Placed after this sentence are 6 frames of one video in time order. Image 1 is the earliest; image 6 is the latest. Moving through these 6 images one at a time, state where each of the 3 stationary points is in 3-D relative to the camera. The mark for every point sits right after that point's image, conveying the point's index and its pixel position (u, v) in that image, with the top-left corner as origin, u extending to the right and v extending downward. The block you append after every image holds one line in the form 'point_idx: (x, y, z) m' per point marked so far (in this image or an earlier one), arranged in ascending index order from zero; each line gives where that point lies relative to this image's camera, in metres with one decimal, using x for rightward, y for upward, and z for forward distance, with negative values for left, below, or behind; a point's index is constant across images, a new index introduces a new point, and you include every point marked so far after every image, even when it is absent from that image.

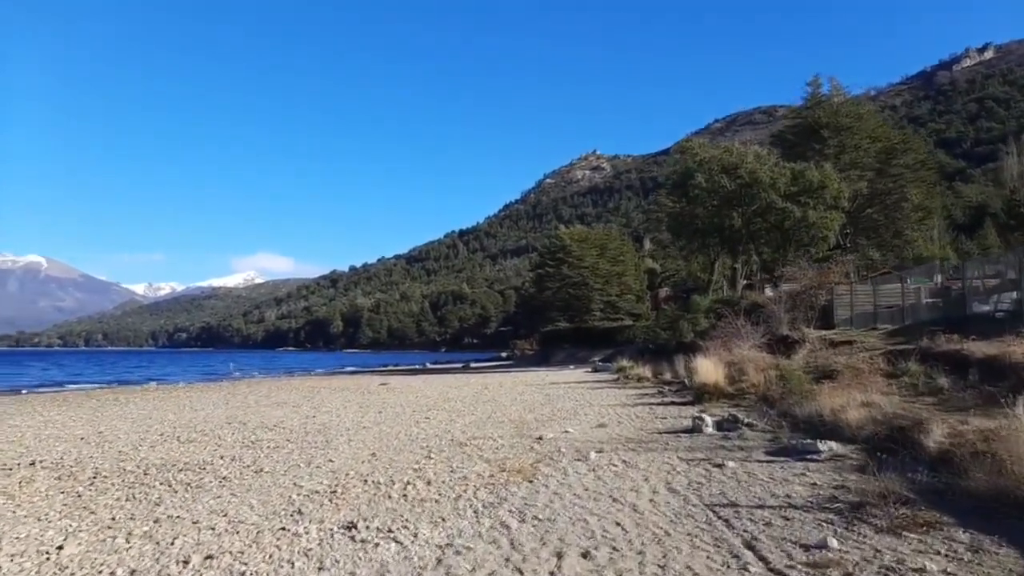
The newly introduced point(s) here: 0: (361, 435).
0: (-3.0, -3.0, +16.9) m
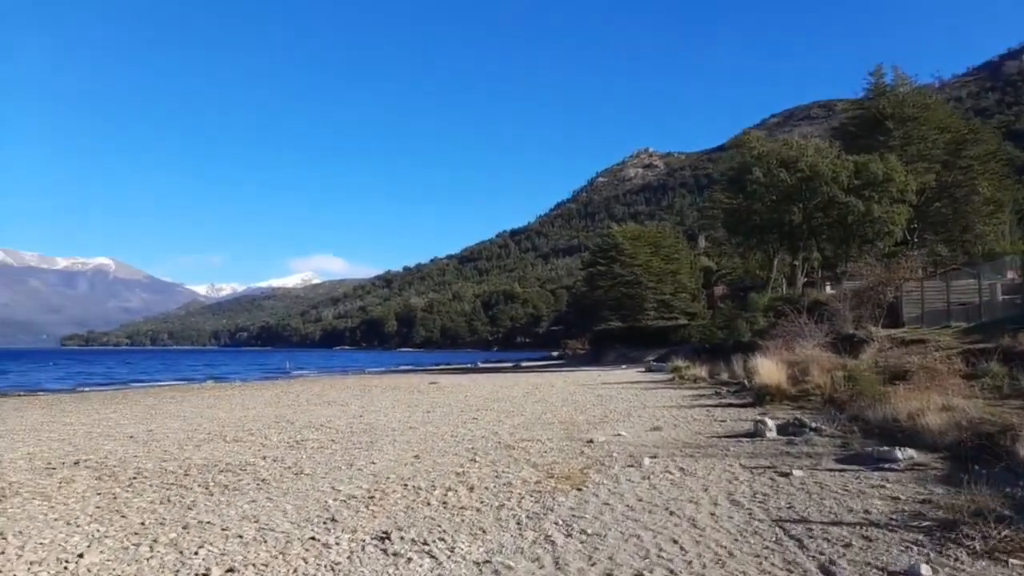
0: (-2.0, -2.9, +16.4) m
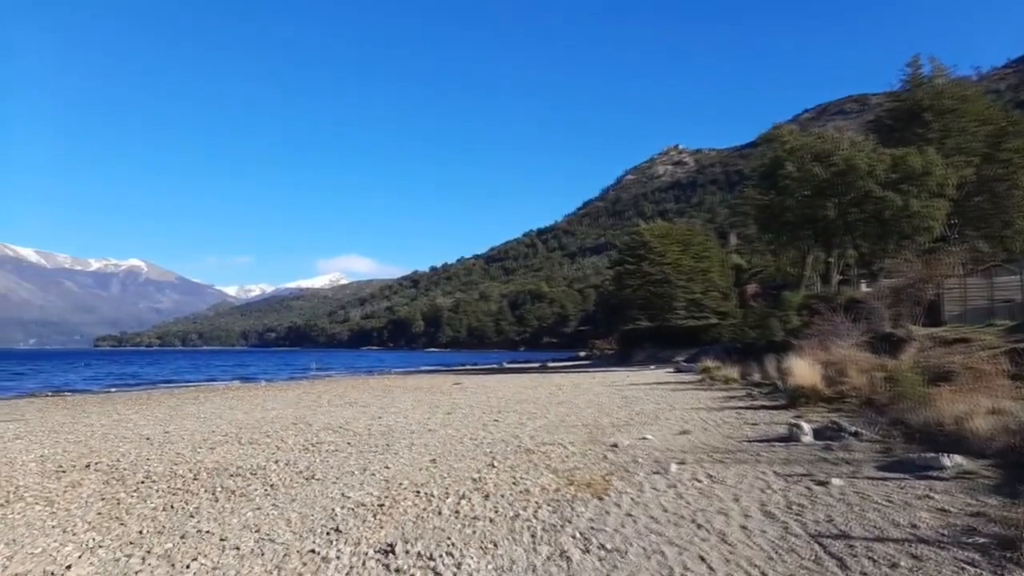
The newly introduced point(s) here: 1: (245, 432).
0: (-1.6, -2.9, +16.0) m
1: (-6.1, -3.3, +19.2) m
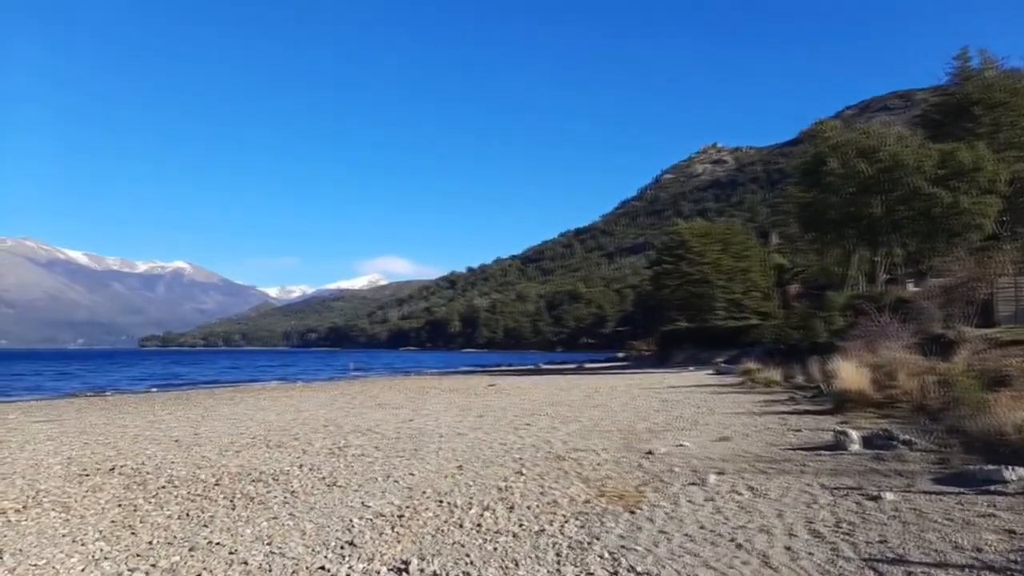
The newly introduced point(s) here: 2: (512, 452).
0: (-1.0, -2.9, +15.5) m
1: (-5.4, -3.3, +18.9) m
2: (0.0, -2.7, +13.9) m
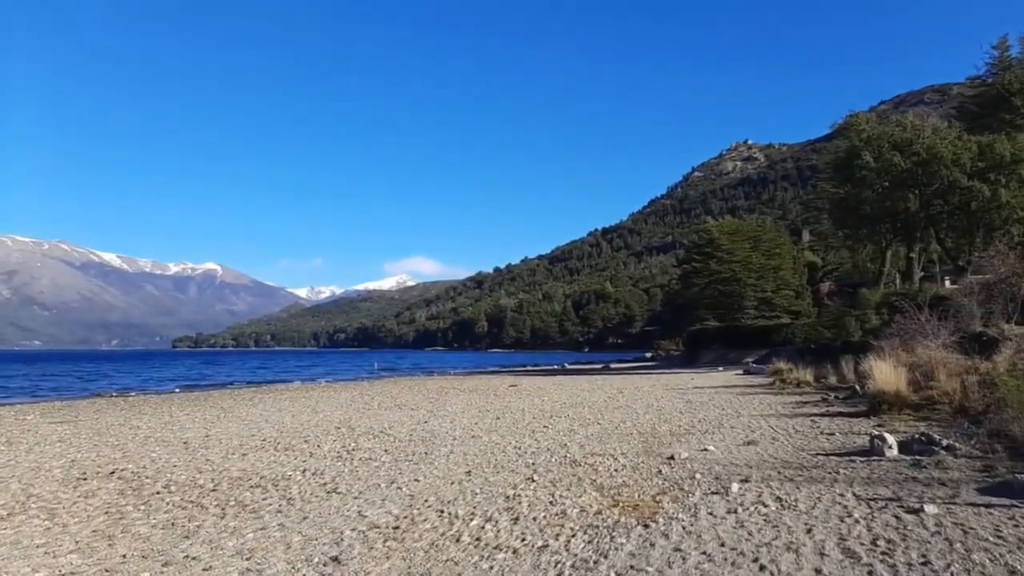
0: (-0.8, -2.8, +14.9) m
1: (-5.0, -3.2, +18.4) m
2: (+0.2, -2.6, +13.2) m
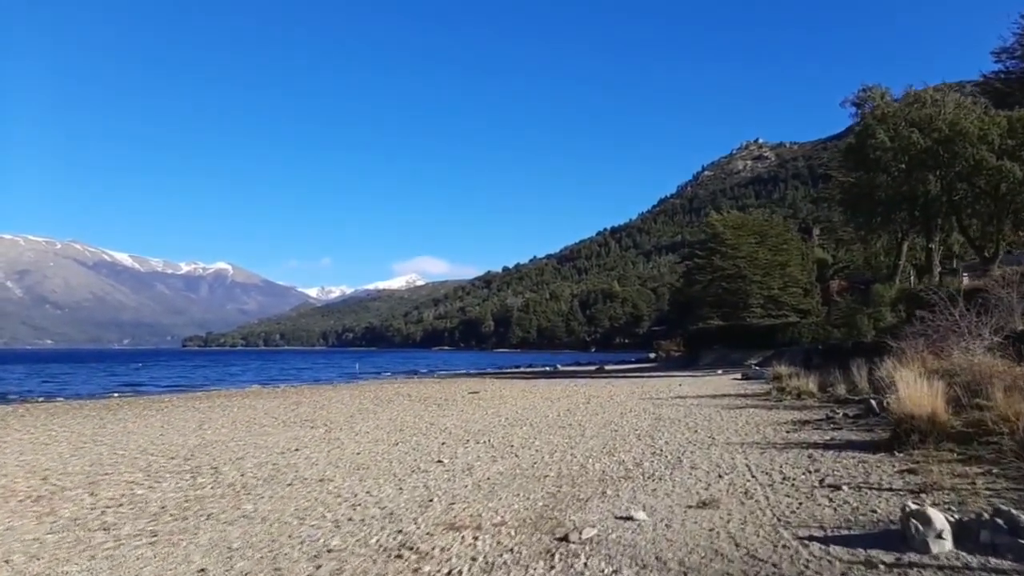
0: (-2.6, -2.5, +9.9) m
1: (-6.8, -2.9, +13.5) m
2: (-1.6, -2.3, +8.2) m
